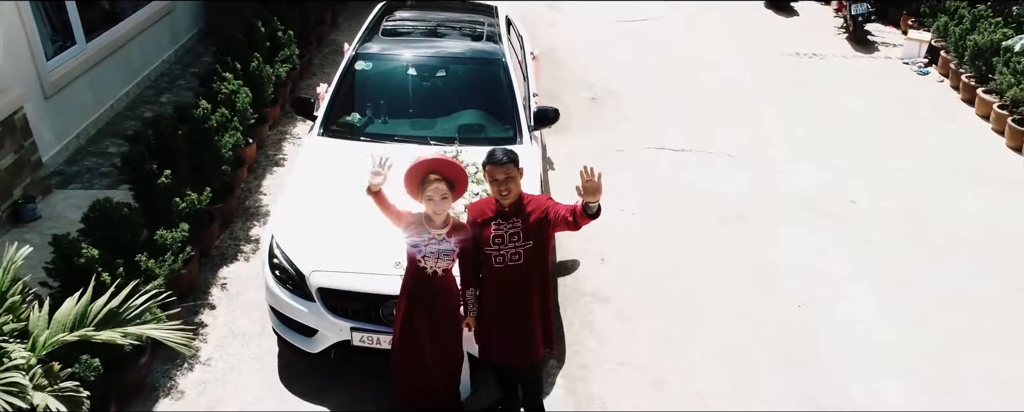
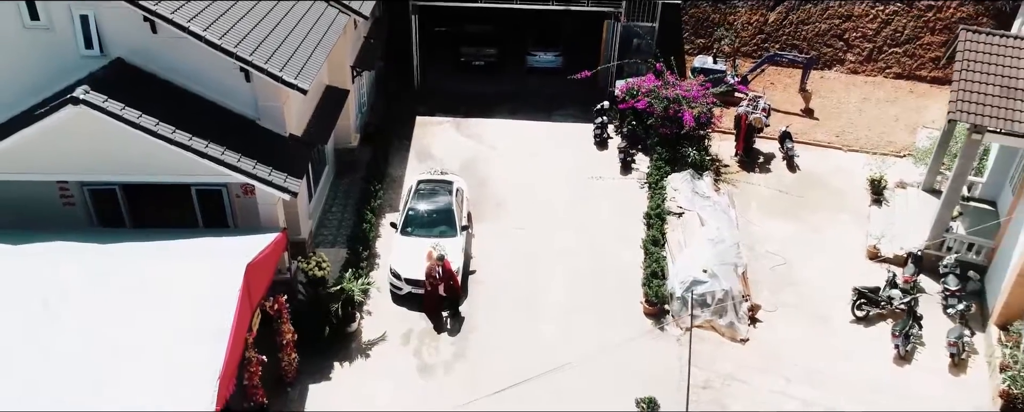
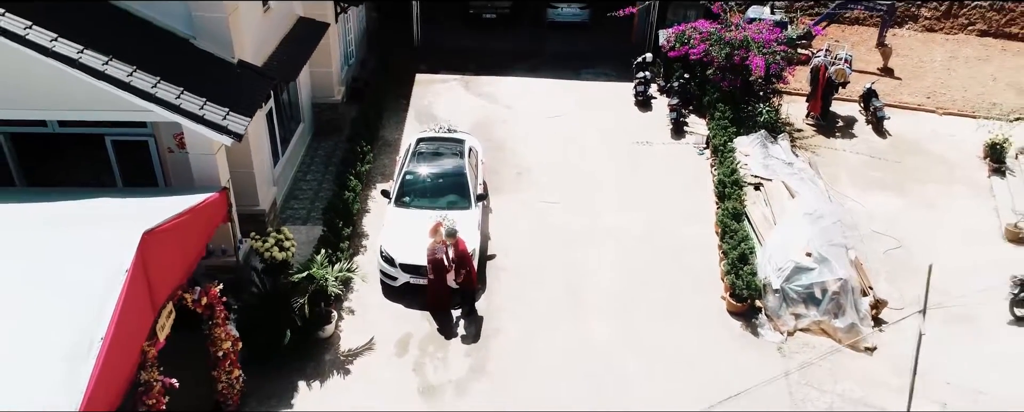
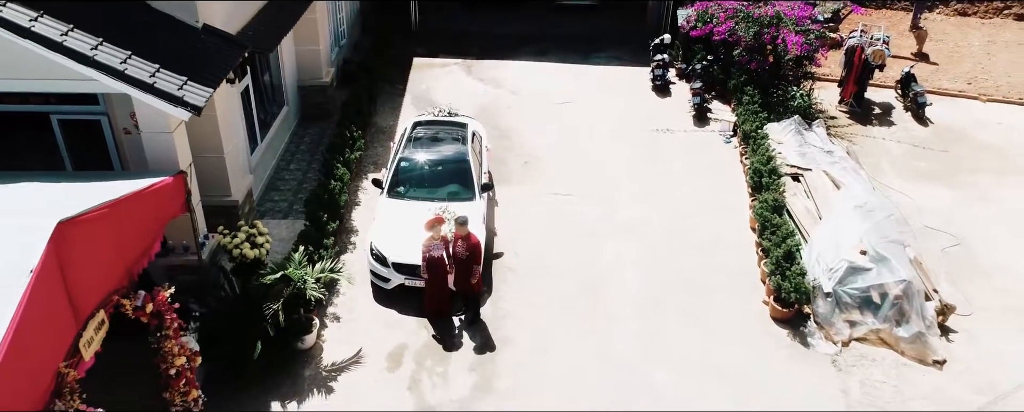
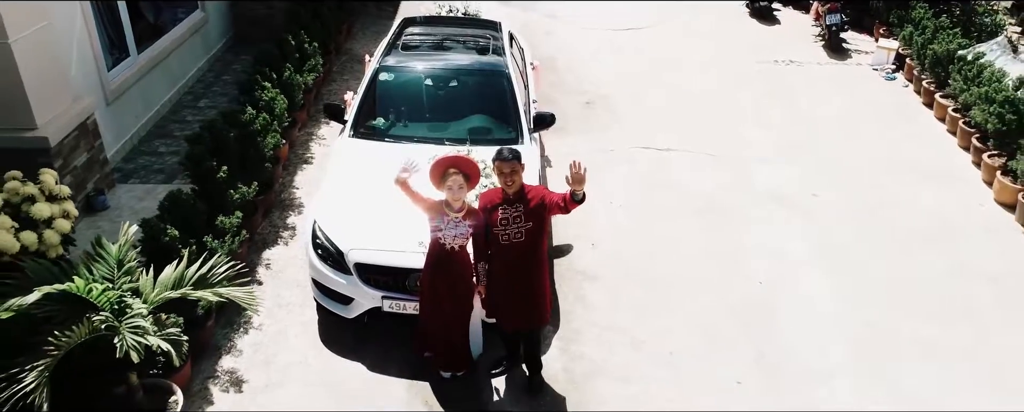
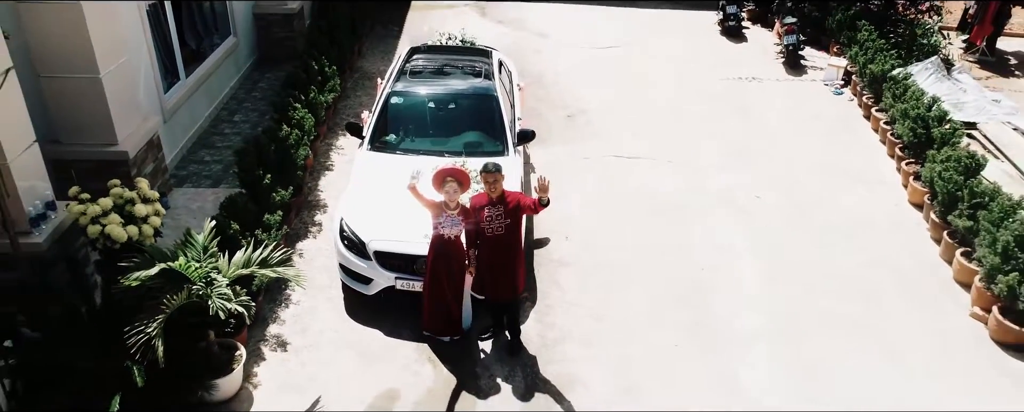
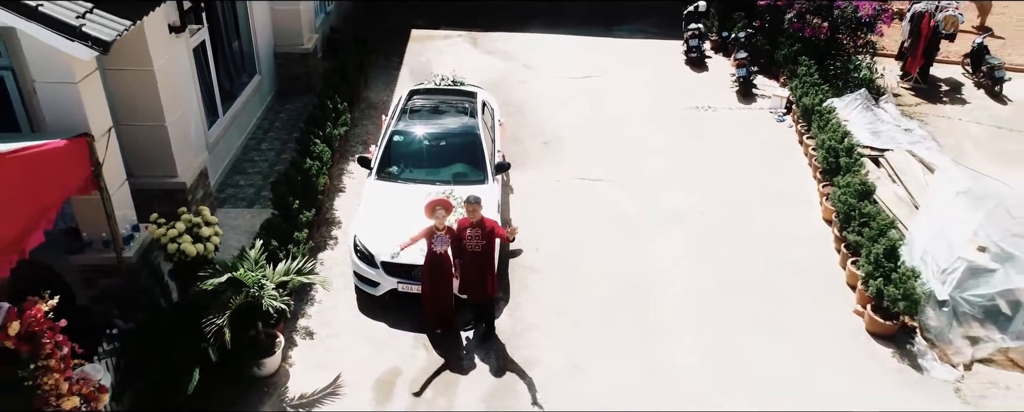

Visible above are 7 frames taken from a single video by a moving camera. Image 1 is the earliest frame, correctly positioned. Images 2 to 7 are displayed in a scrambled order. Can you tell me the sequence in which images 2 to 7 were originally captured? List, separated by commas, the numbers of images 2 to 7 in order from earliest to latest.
5, 6, 7, 4, 3, 2
